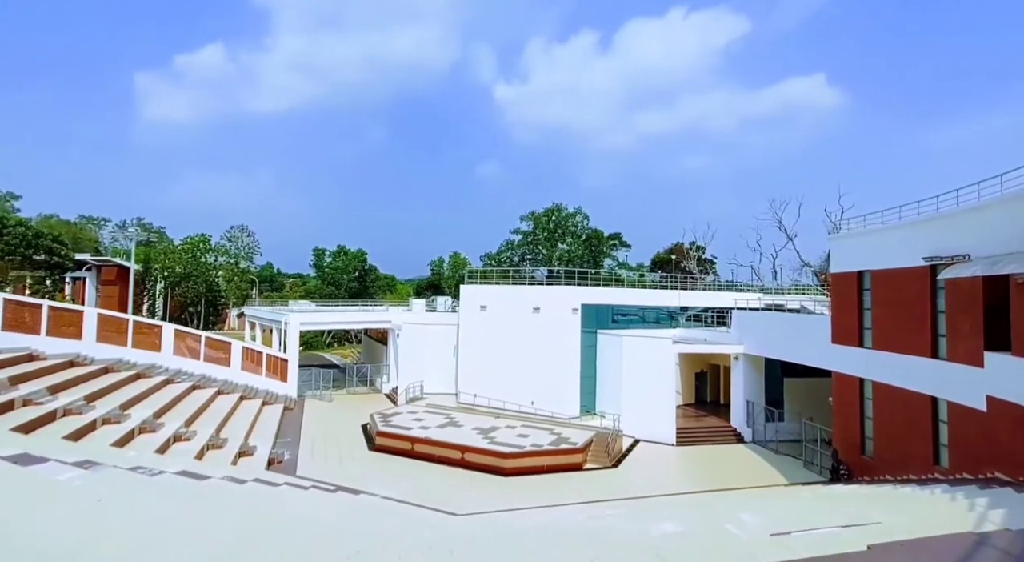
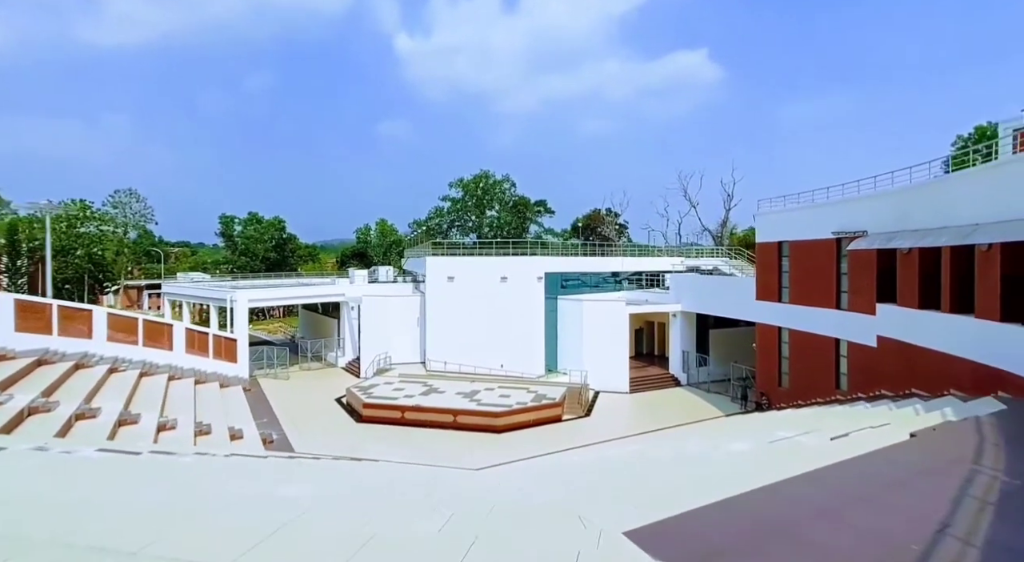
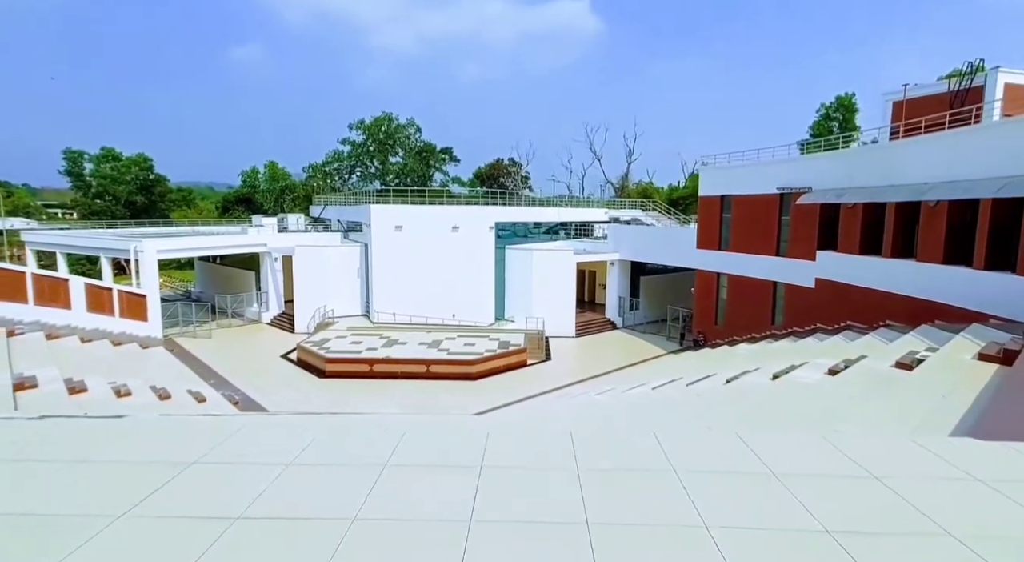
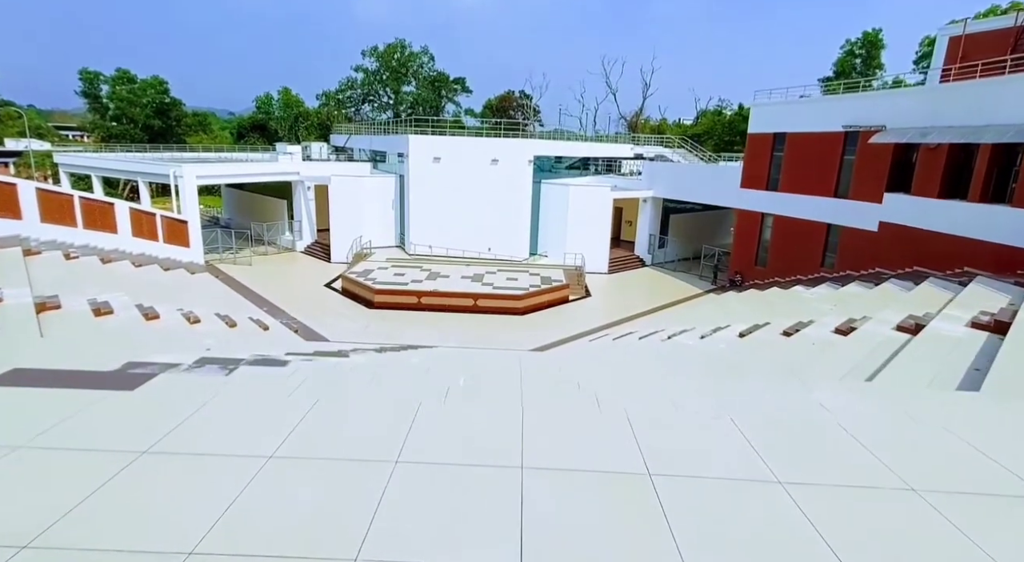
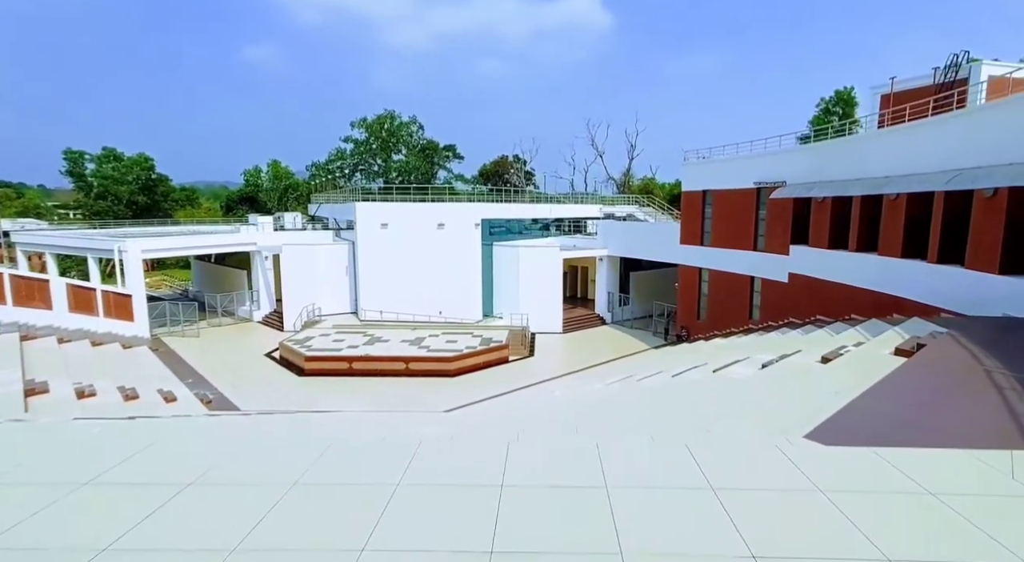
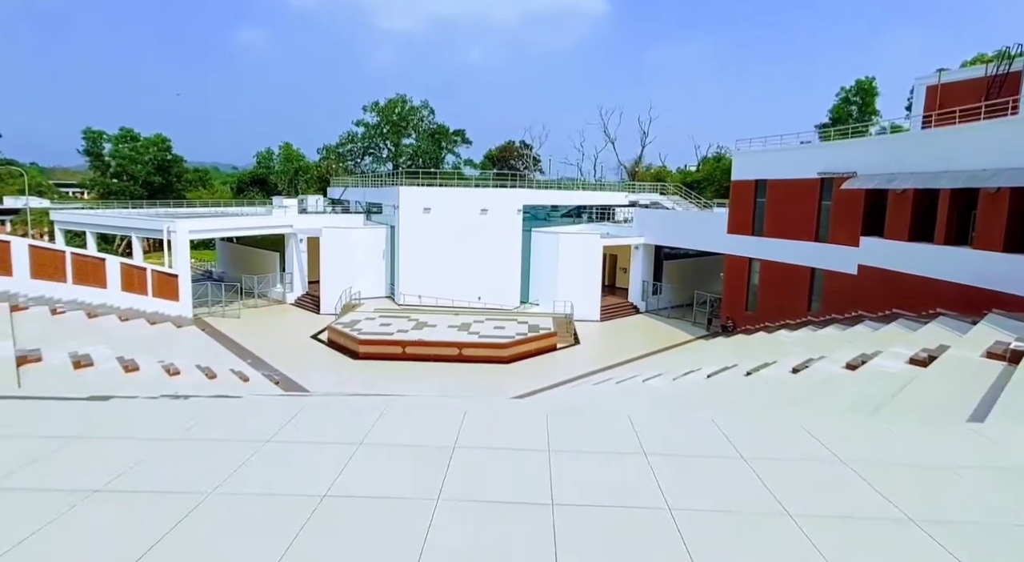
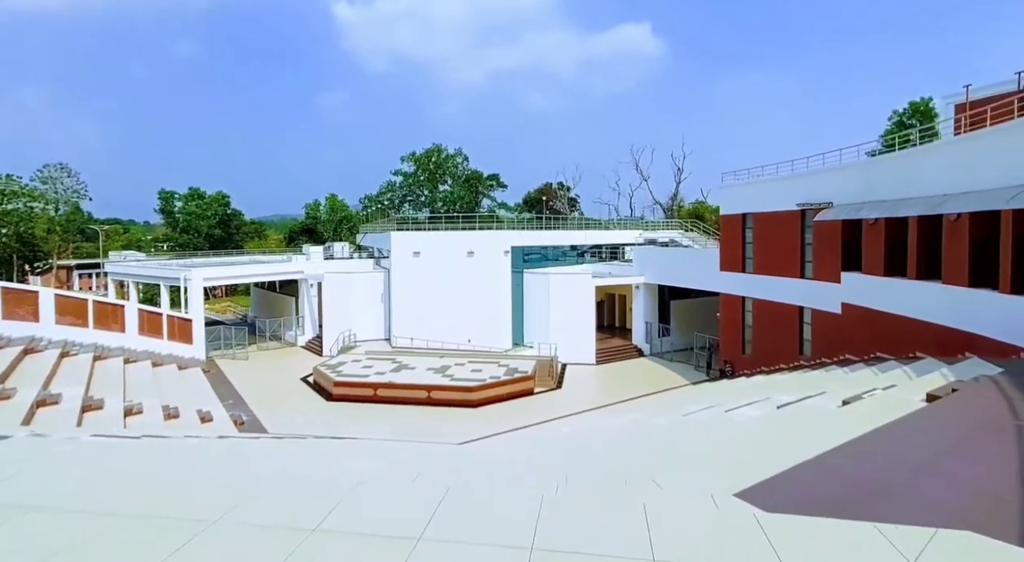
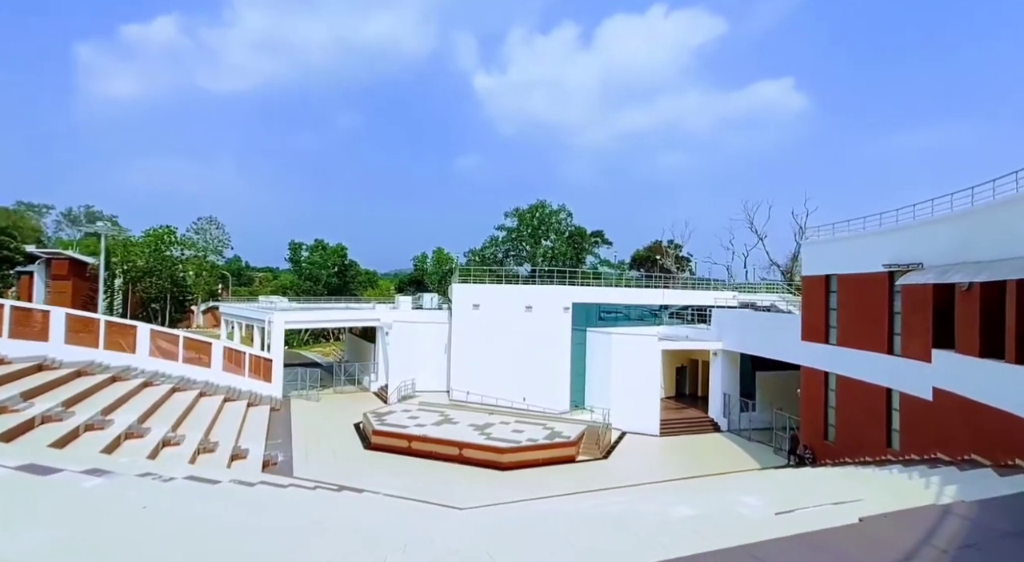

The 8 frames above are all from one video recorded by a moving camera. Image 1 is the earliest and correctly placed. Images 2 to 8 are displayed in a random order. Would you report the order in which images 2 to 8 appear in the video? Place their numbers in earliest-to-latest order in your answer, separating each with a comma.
8, 2, 7, 5, 3, 6, 4
